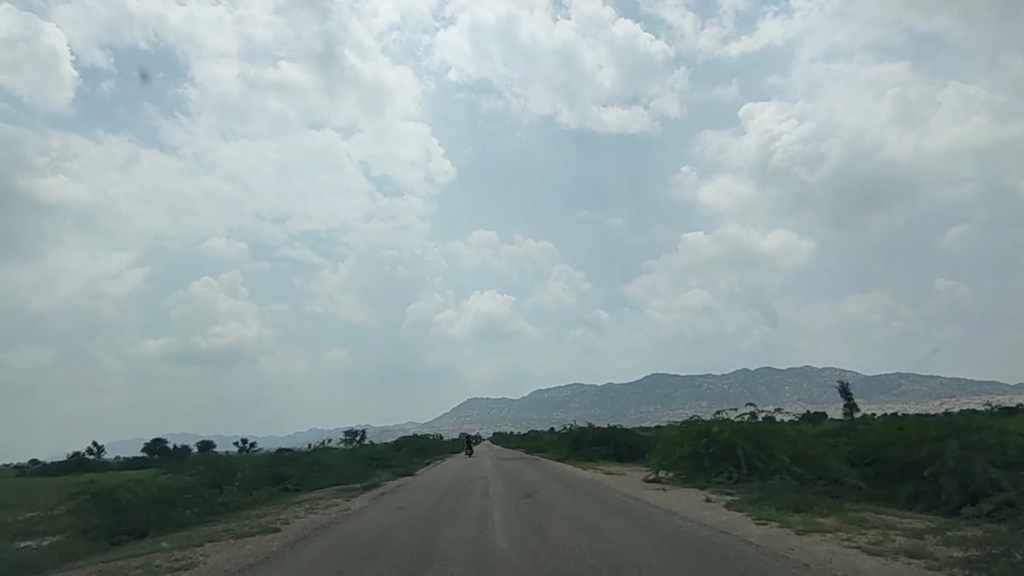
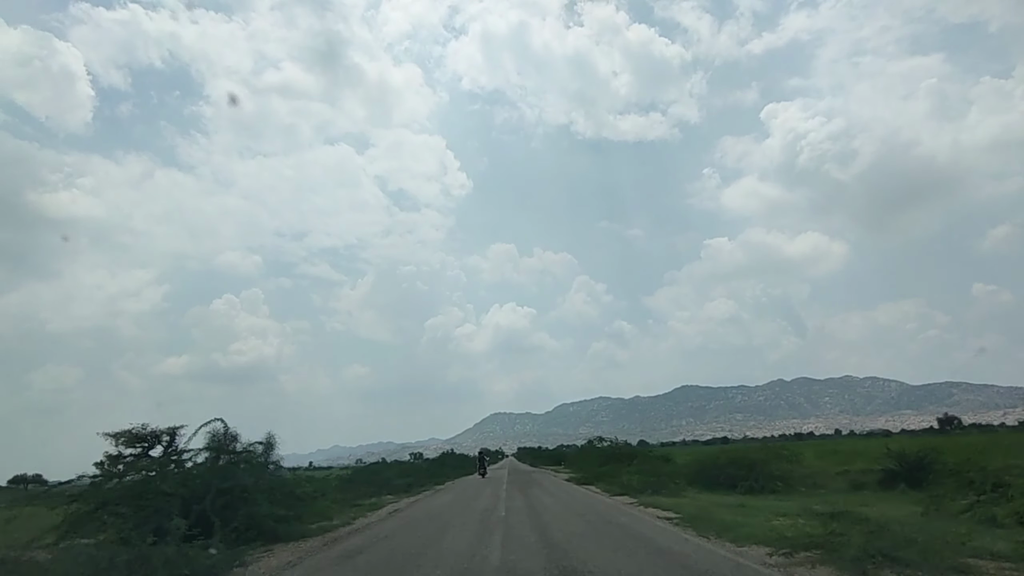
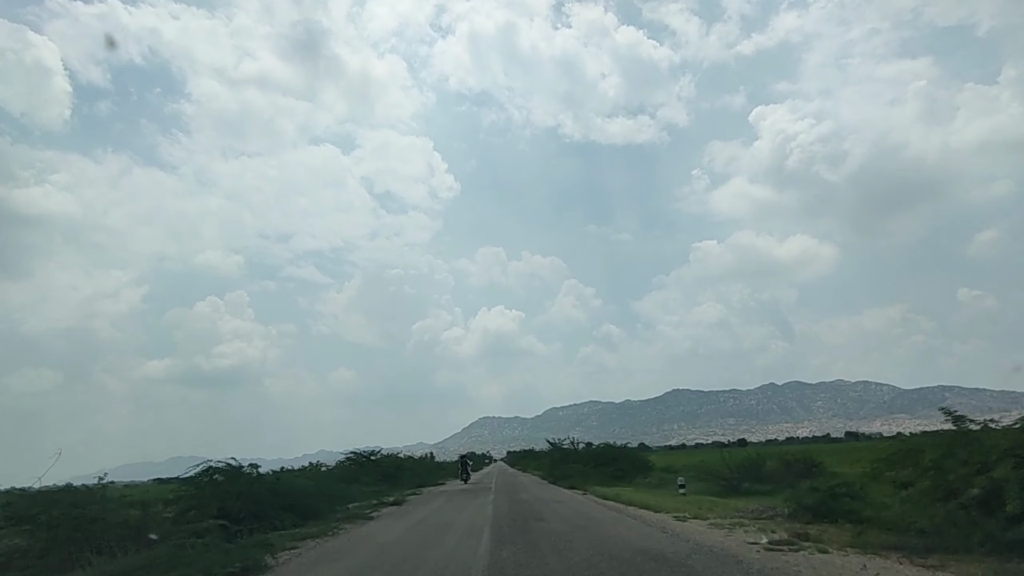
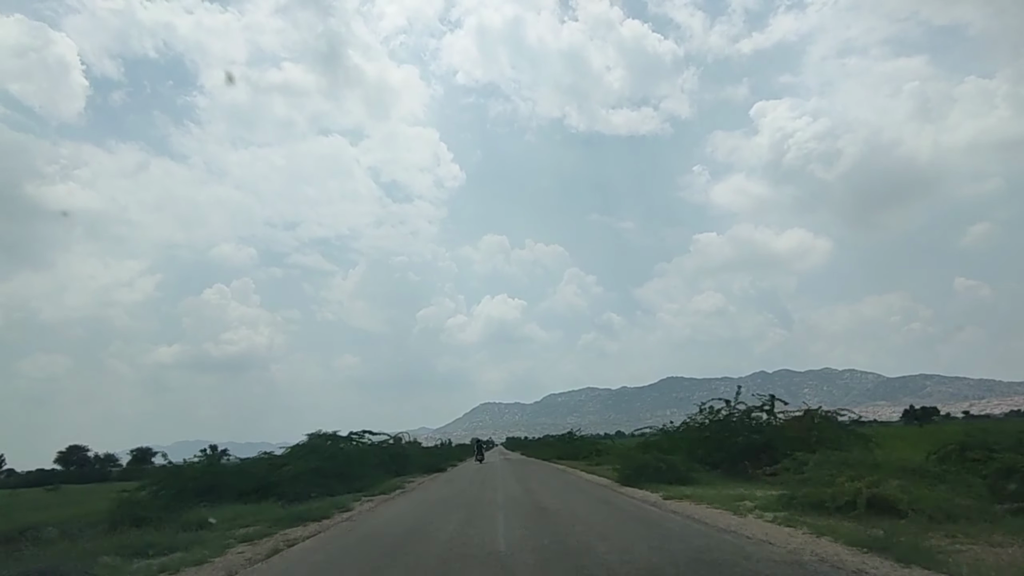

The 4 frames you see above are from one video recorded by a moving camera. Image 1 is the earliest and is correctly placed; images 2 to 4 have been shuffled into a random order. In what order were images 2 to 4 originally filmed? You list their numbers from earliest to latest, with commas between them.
4, 2, 3
